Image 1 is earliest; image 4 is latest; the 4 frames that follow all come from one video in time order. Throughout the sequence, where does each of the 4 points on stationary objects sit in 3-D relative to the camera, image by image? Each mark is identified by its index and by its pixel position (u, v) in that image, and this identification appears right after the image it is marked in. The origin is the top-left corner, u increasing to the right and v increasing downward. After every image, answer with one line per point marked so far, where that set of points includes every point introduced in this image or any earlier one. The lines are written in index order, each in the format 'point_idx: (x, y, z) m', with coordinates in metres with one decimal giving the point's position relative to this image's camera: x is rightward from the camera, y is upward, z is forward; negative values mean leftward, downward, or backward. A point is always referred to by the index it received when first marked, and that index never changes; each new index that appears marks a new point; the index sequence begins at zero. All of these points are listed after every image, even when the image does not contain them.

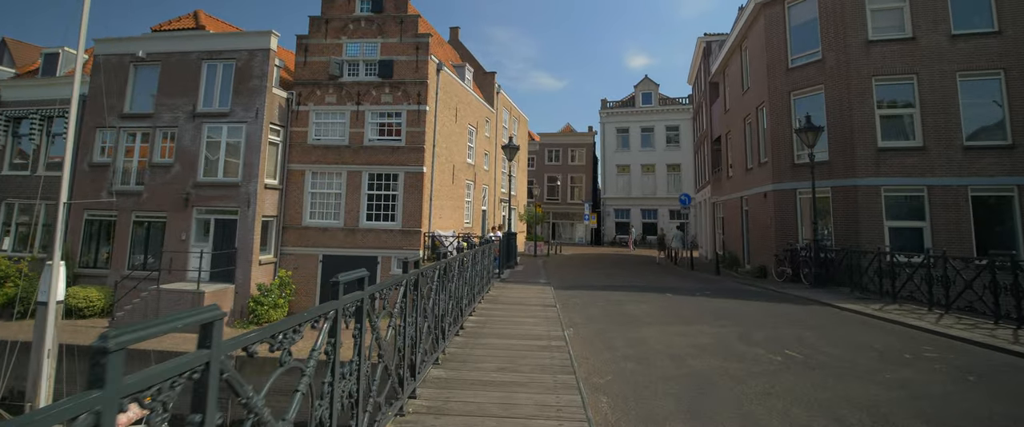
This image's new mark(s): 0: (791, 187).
0: (+5.2, +0.5, +13.2) m
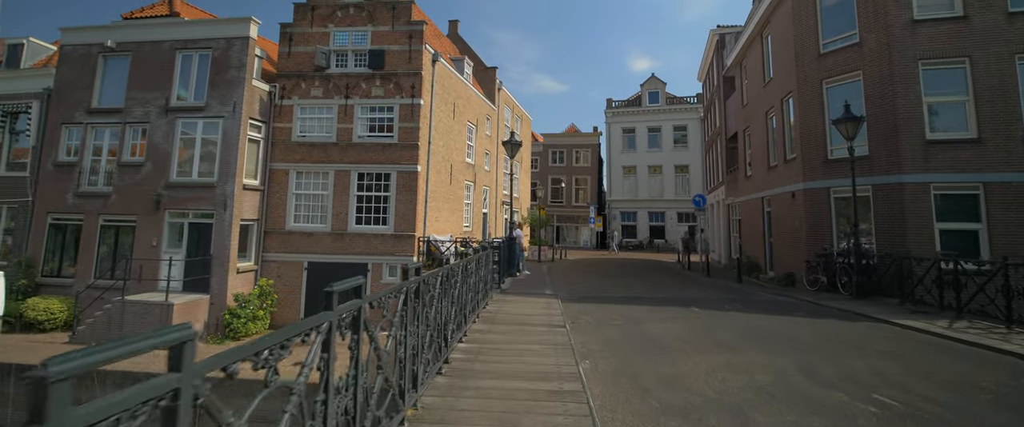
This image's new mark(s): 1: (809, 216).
0: (+5.2, +0.5, +11.9) m
1: (+5.1, 0.0, +12.1) m
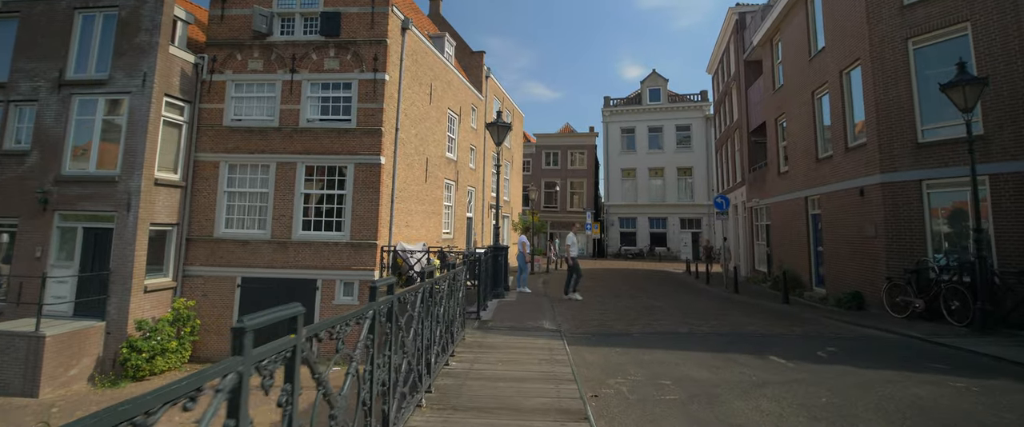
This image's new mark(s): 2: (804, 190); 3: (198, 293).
0: (+5.0, +0.5, +8.9) m
1: (+4.9, -0.1, +9.2) m
2: (+5.4, +0.4, +13.1) m
3: (-5.2, -1.3, +11.8) m
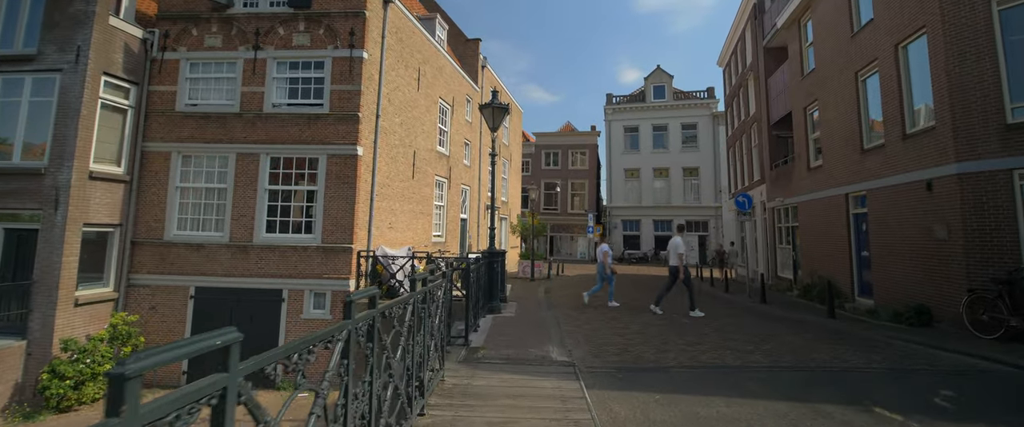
0: (+5.0, +0.5, +7.3) m
1: (+4.8, 0.0, +7.5) m
2: (+5.4, +0.4, +11.4) m
3: (-5.3, -1.3, +10.2) m
